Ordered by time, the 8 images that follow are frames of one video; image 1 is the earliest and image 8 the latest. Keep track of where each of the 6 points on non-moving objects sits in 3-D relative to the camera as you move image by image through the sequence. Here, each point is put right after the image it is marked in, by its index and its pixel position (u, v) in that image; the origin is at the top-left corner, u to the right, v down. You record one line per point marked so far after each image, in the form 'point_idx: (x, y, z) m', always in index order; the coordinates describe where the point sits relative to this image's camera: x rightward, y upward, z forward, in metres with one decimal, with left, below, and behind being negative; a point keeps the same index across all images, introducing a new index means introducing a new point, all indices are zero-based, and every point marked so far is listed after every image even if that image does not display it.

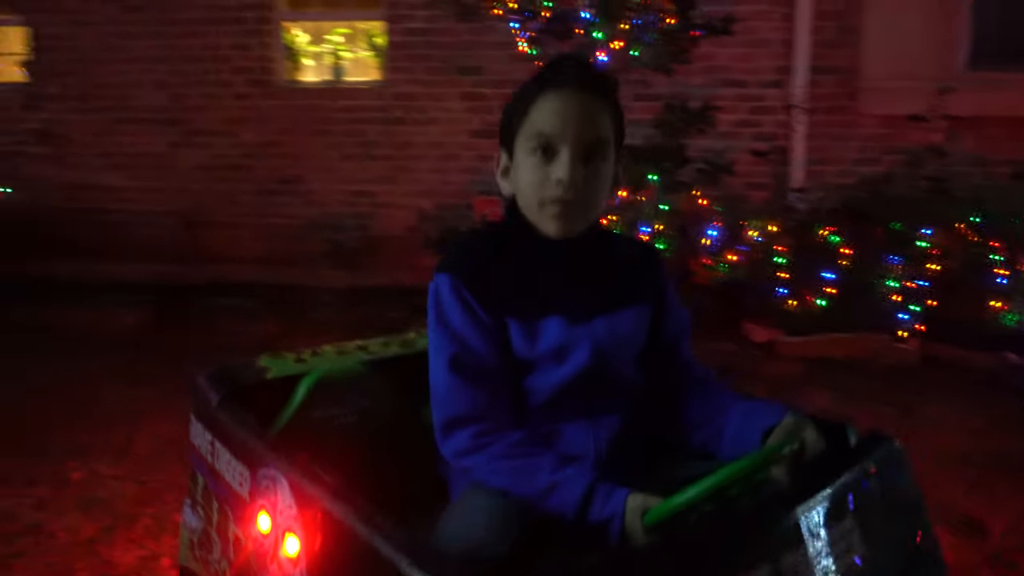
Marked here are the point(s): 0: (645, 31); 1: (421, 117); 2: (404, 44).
0: (+0.9, +1.7, +5.8) m
1: (-0.8, +1.5, +7.9) m
2: (-1.0, +2.2, +7.8) m
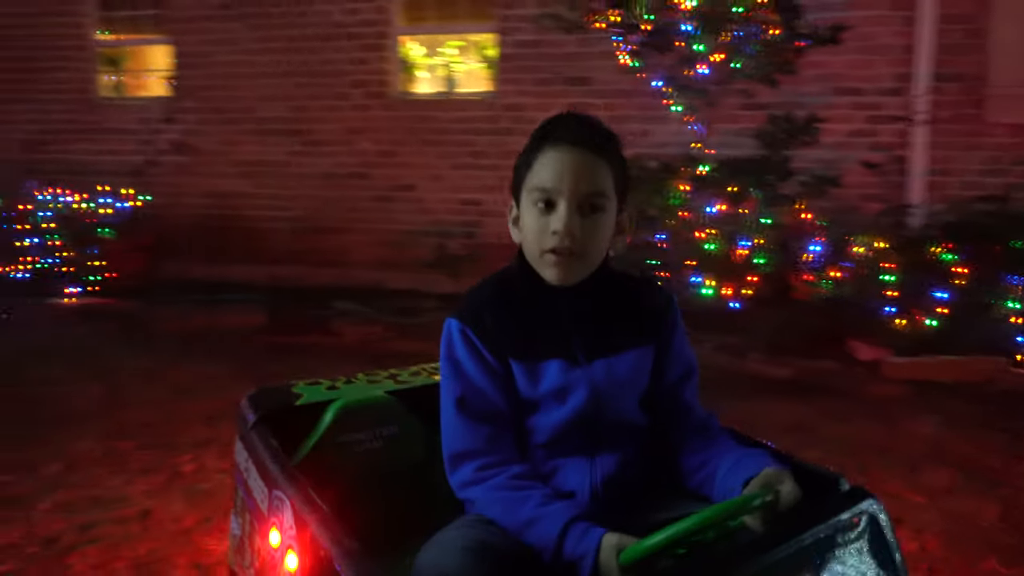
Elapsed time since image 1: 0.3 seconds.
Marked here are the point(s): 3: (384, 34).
0: (+1.5, +1.6, +5.7) m
1: (+0.2, +1.5, +8.0) m
2: (0.0, +2.1, +7.9) m
3: (-1.2, +2.4, +8.3) m
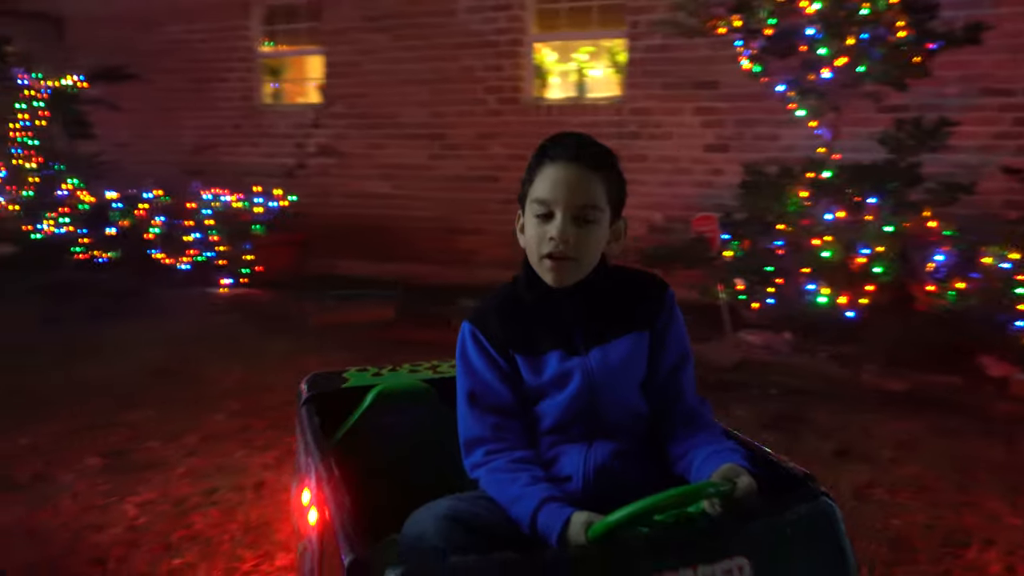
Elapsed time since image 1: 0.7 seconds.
0: (+2.3, +1.5, +5.6) m
1: (+1.3, +1.4, +8.1) m
2: (+1.2, +2.1, +8.0) m
3: (+0.1, +2.4, +8.6) m
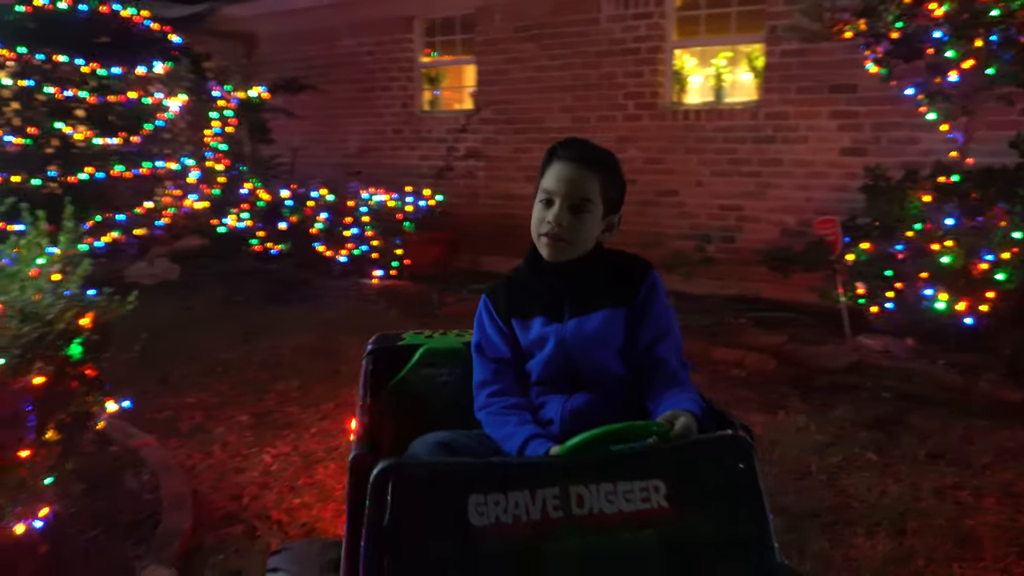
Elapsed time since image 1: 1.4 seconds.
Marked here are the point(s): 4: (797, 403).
0: (+3.1, +1.5, +5.4) m
1: (+2.6, +1.4, +8.1) m
2: (+2.4, +2.0, +8.0) m
3: (+1.5, +2.4, +8.8) m
4: (+1.8, -0.7, +5.5) m
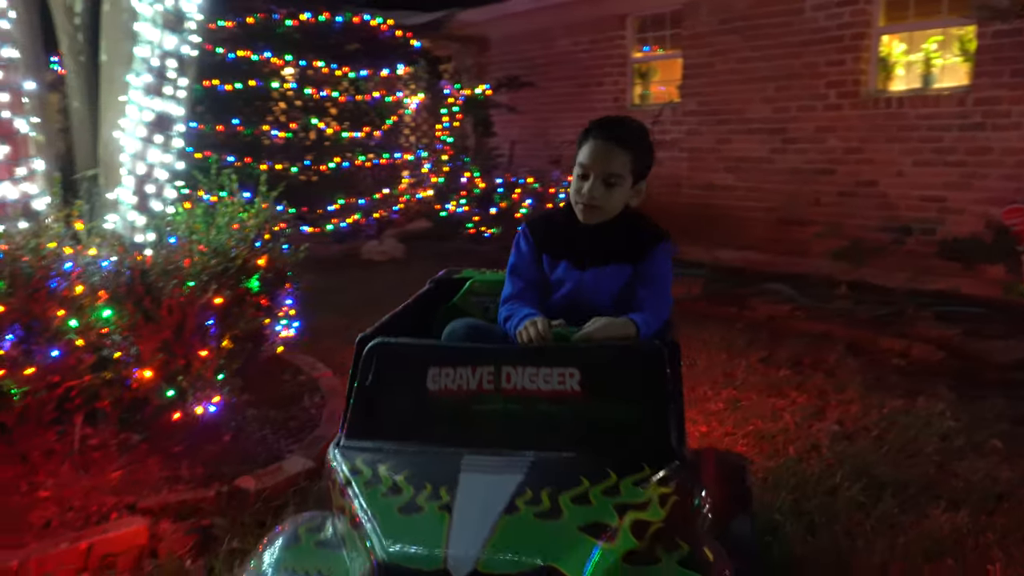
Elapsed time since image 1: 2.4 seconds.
0: (+3.9, +1.5, +4.9) m
1: (+4.3, +1.4, +7.6) m
2: (+4.1, +2.1, +7.6) m
3: (+3.4, +2.5, +8.6) m
4: (+2.6, -0.6, +5.3) m
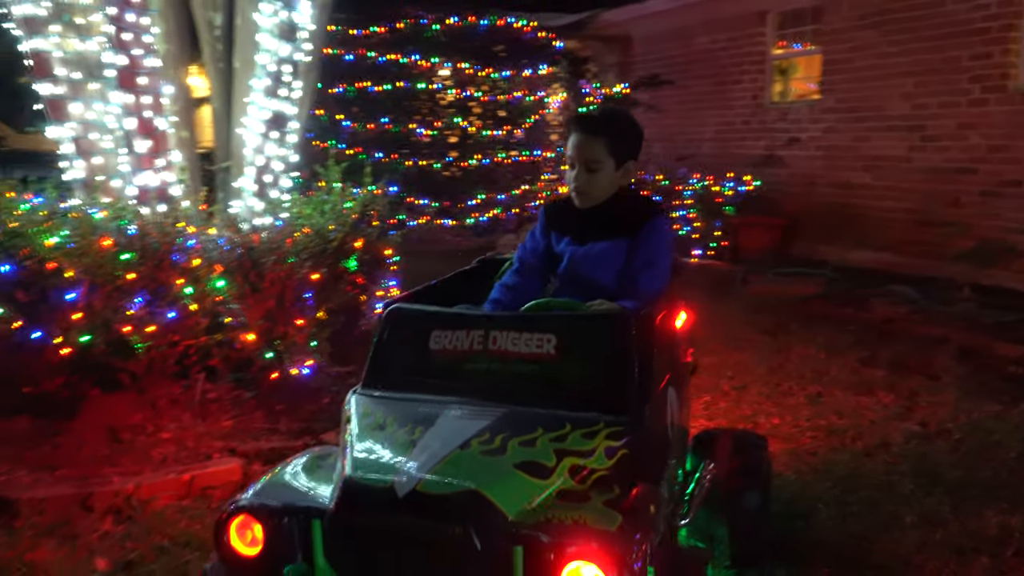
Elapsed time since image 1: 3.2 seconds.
0: (+4.4, +1.5, +4.4) m
1: (+5.2, +1.4, +7.0) m
2: (+5.1, +2.0, +7.0) m
3: (+4.6, +2.4, +8.1) m
4: (+3.1, -0.6, +5.1) m
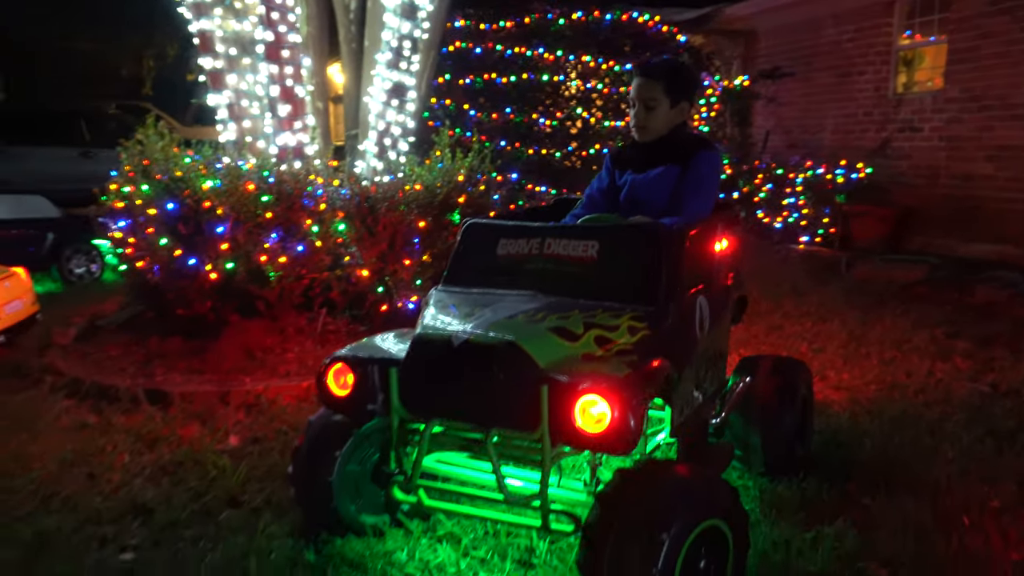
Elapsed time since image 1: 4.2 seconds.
0: (+4.9, +1.6, +4.2) m
1: (+6.0, +1.4, +6.7) m
2: (+6.0, +2.1, +6.7) m
3: (+5.7, +2.5, +7.9) m
4: (+3.6, -0.5, +5.1) m
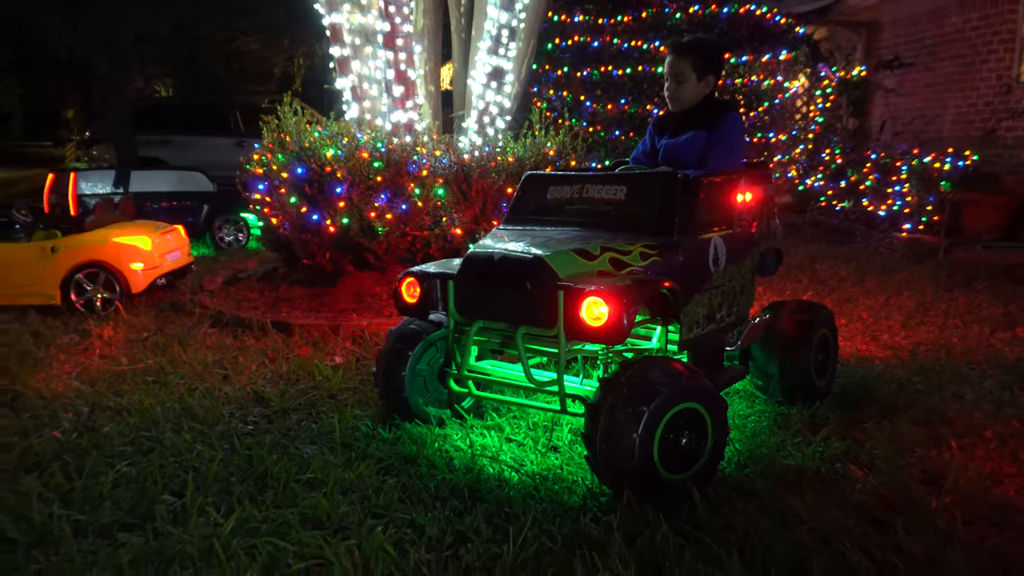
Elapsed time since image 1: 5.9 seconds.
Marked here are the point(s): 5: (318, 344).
0: (+5.2, +1.7, +4.1) m
1: (+6.8, +1.5, +6.3) m
2: (+6.7, +2.1, +6.4) m
3: (+6.6, +2.6, +7.6) m
4: (+4.1, -0.4, +5.1) m
5: (-1.1, -0.3, +5.0) m
